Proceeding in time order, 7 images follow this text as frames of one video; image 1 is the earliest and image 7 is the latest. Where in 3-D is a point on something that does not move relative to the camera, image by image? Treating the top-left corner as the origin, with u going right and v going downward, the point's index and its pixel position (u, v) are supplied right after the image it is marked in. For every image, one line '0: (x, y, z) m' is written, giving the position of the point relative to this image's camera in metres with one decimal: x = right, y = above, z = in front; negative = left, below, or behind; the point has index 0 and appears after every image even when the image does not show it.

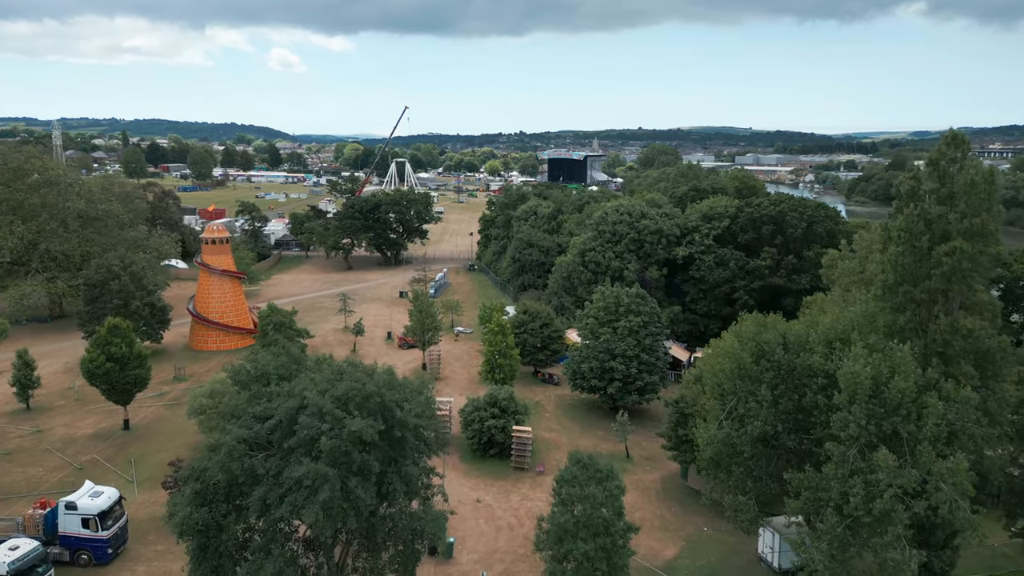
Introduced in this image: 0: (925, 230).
0: (+7.8, +1.1, +14.5) m
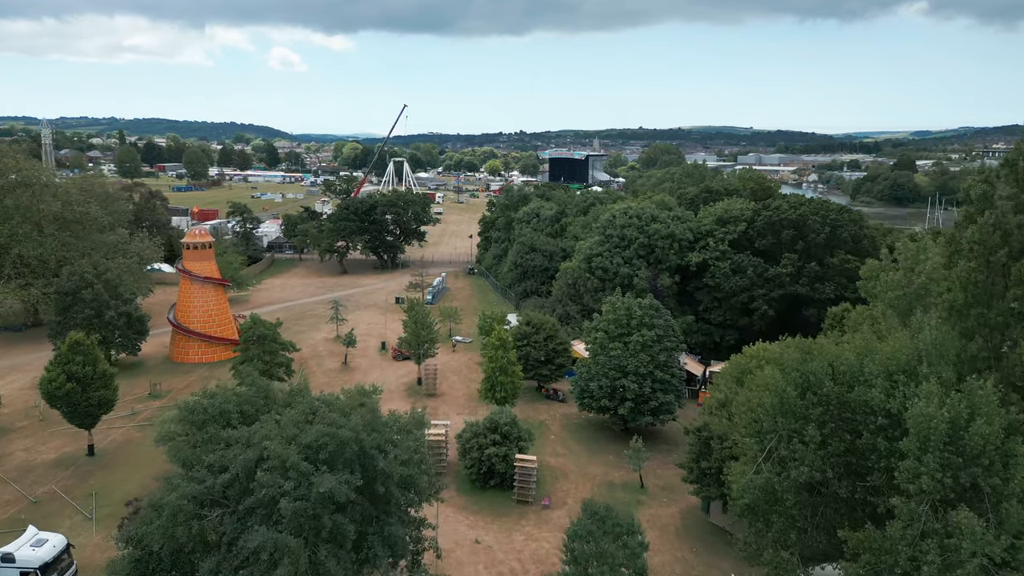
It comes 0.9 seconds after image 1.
0: (+7.8, +0.7, +12.4) m
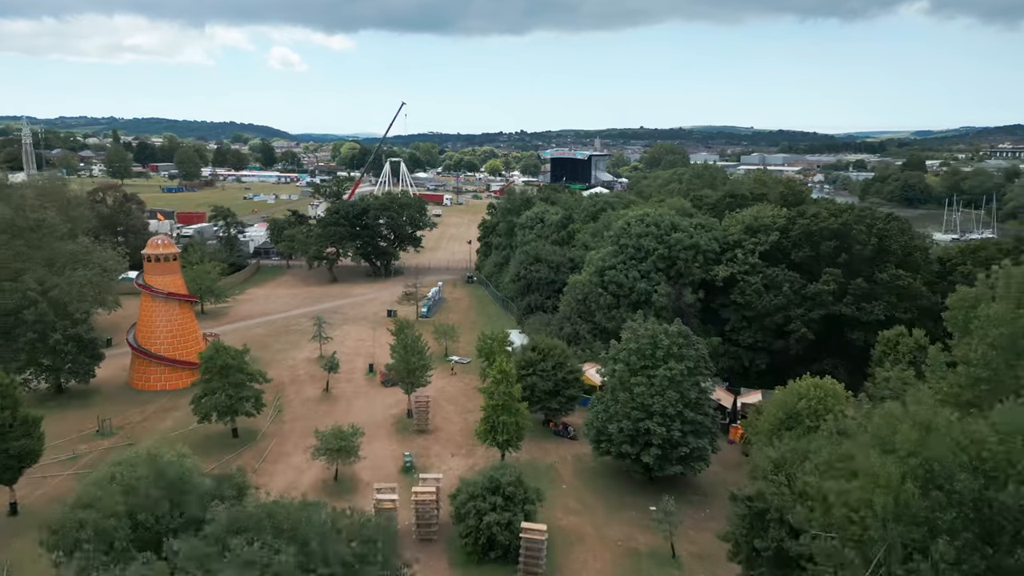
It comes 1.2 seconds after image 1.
0: (+7.9, +0.1, +8.8) m
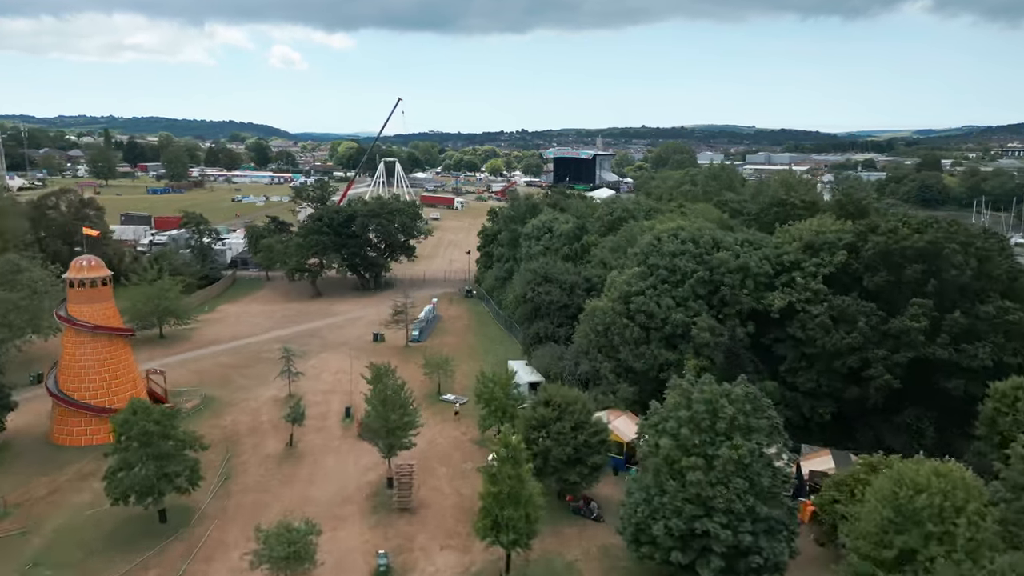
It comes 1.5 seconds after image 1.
0: (+8.1, -0.9, +3.5) m
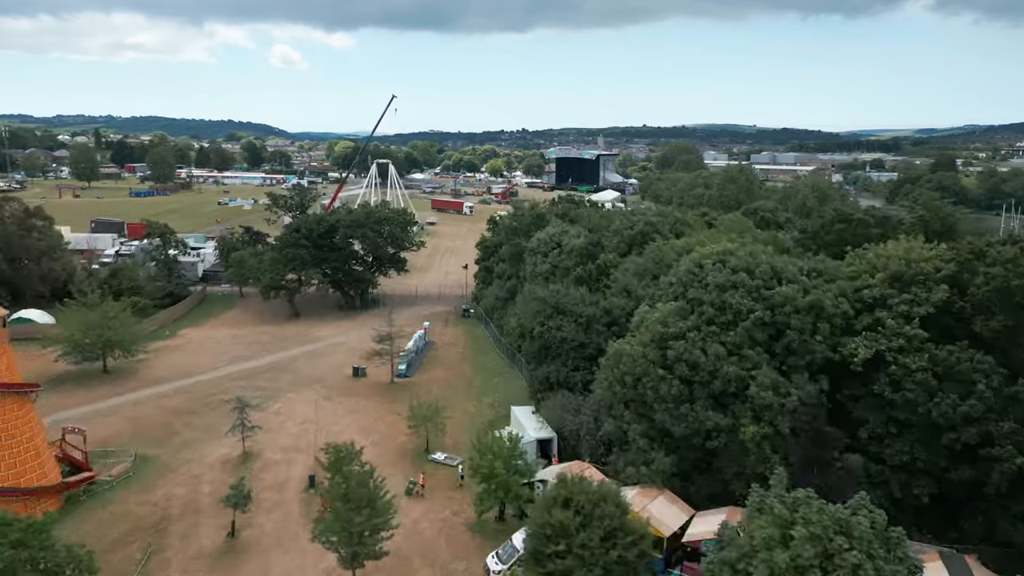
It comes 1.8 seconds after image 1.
0: (+8.2, -1.9, -1.5) m
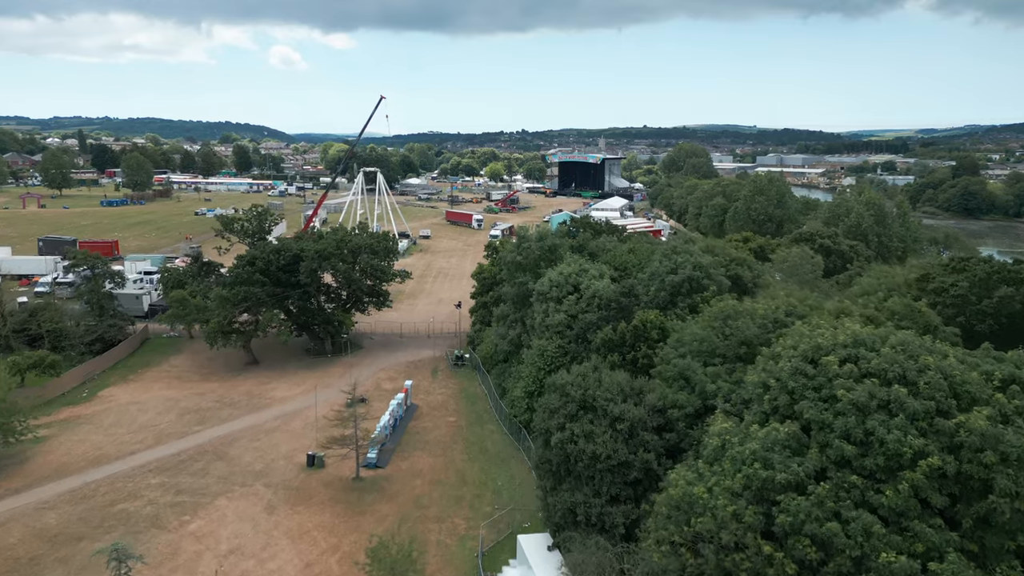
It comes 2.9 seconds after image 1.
0: (+8.4, -3.7, -8.8) m
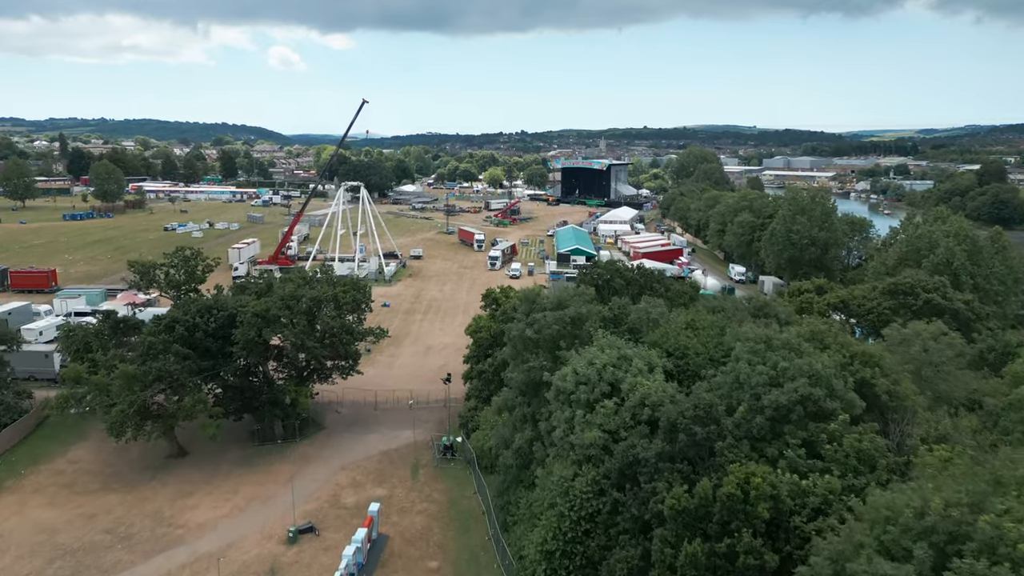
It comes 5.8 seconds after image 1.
0: (+8.6, -5.9, -16.8) m
